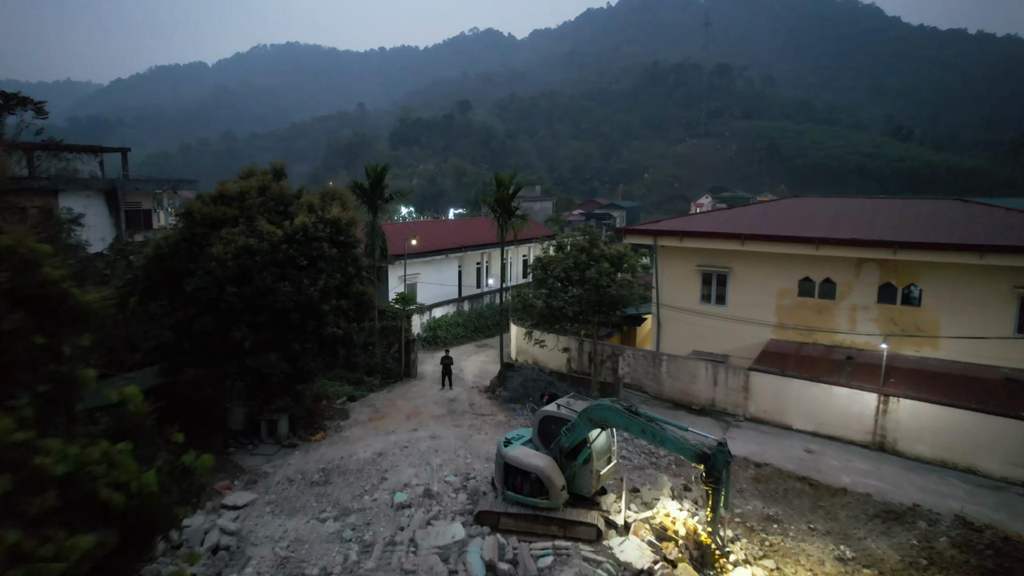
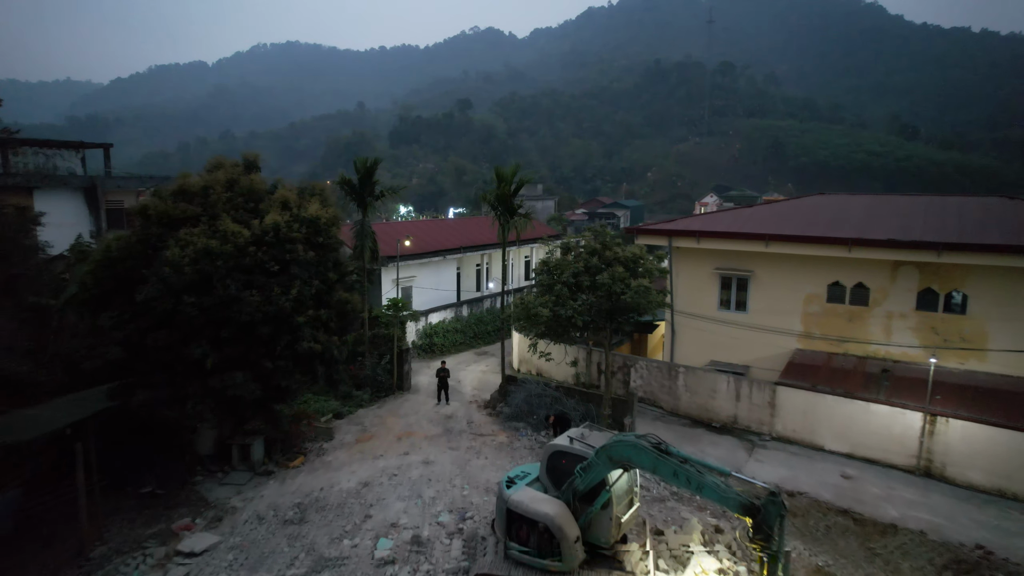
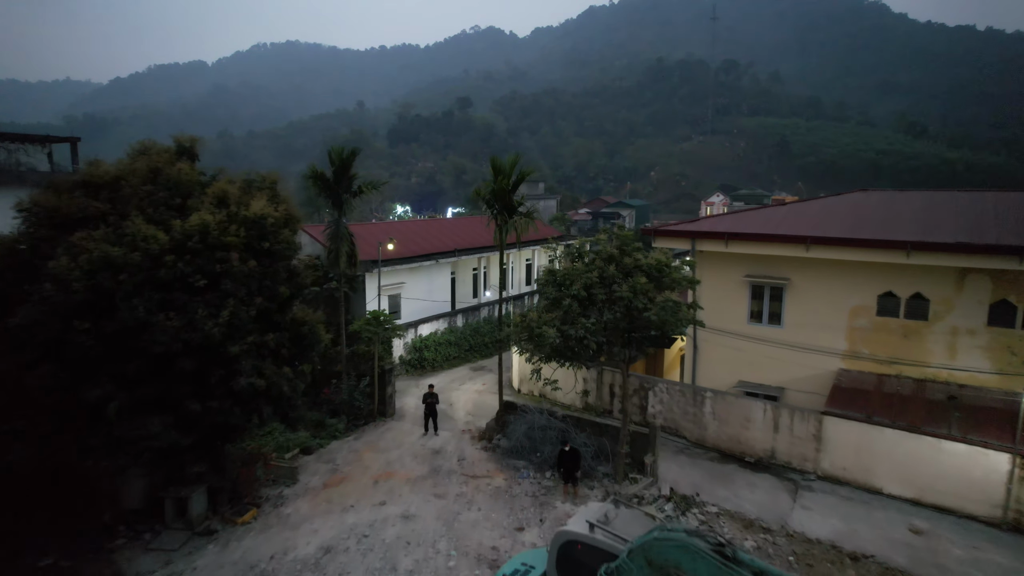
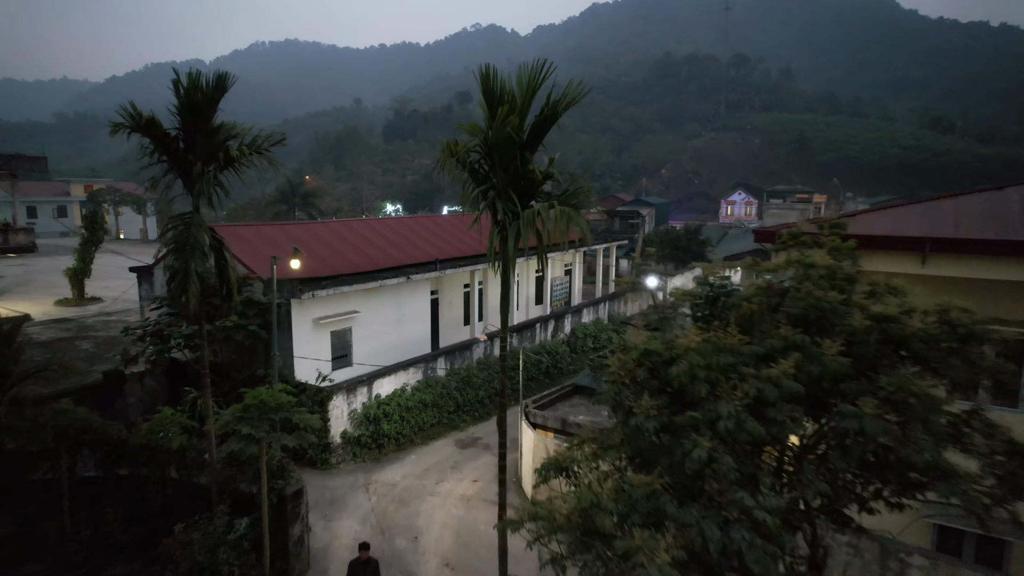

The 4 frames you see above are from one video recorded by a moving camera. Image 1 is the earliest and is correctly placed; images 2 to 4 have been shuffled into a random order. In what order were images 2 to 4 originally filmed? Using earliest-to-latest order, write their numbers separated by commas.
2, 3, 4
